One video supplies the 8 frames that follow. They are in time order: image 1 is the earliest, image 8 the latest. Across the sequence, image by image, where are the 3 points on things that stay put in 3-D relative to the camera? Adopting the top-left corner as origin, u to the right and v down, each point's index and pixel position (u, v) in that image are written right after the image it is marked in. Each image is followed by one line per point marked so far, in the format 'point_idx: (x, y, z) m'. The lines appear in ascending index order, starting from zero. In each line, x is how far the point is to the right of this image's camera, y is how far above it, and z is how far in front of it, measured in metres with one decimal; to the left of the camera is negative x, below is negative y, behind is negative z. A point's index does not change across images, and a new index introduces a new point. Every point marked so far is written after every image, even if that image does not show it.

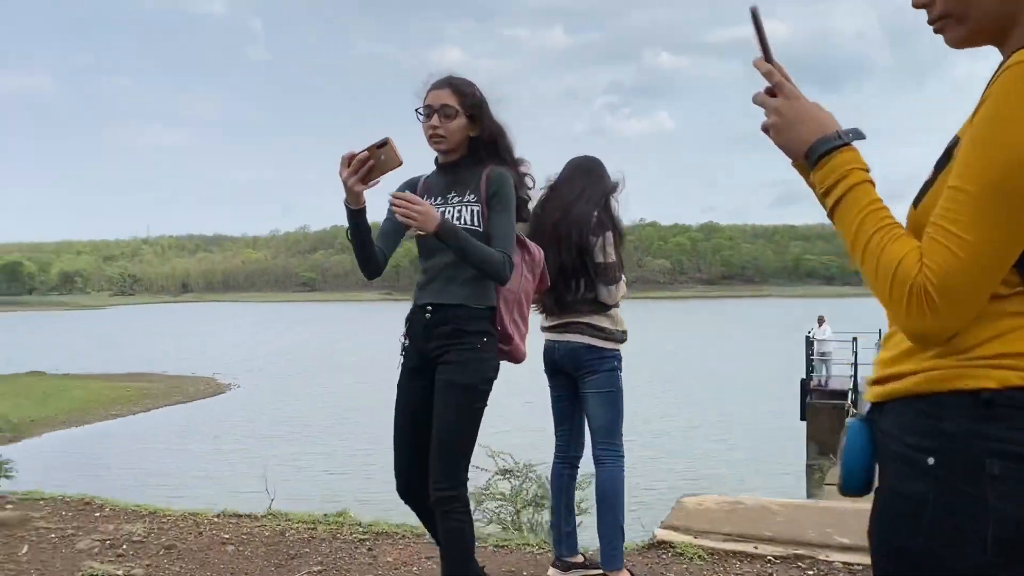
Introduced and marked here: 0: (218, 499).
0: (-5.8, -4.0, +16.5) m
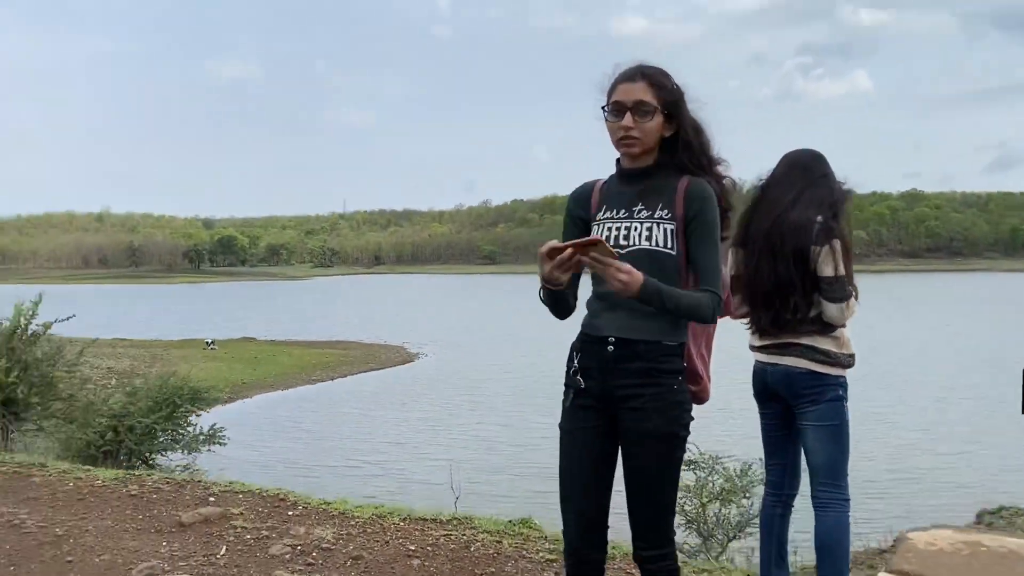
0: (-2.2, -3.6, +17.2) m
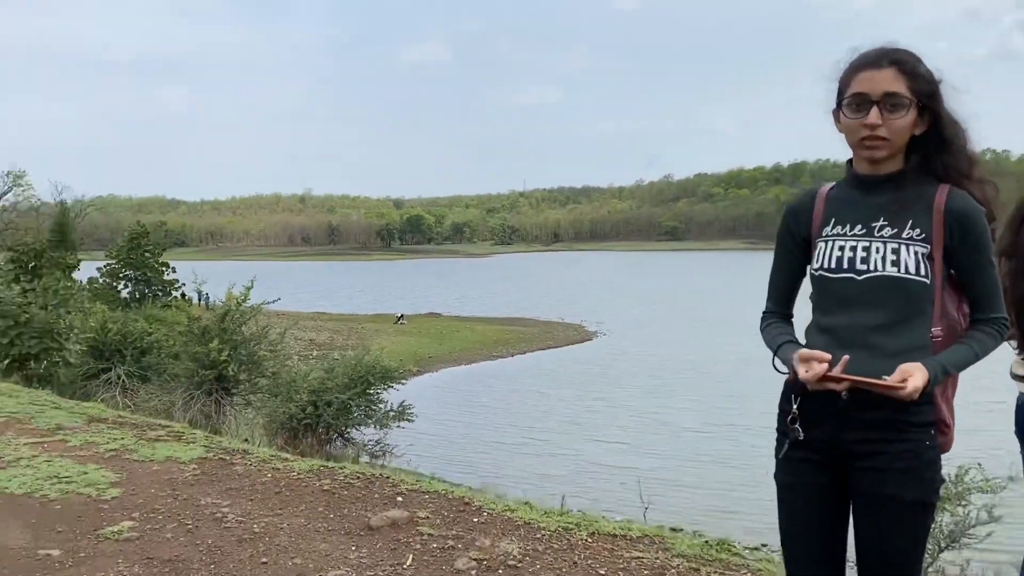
0: (+1.4, -3.2, +17.1) m
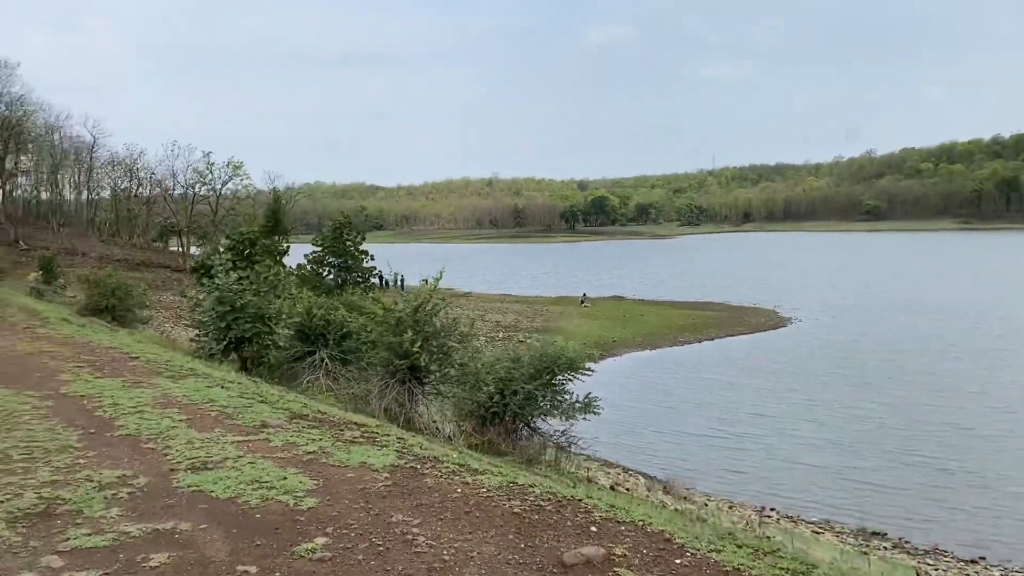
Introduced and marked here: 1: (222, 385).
0: (+5.0, -3.0, +16.2) m
1: (-2.4, -0.8, +7.2) m
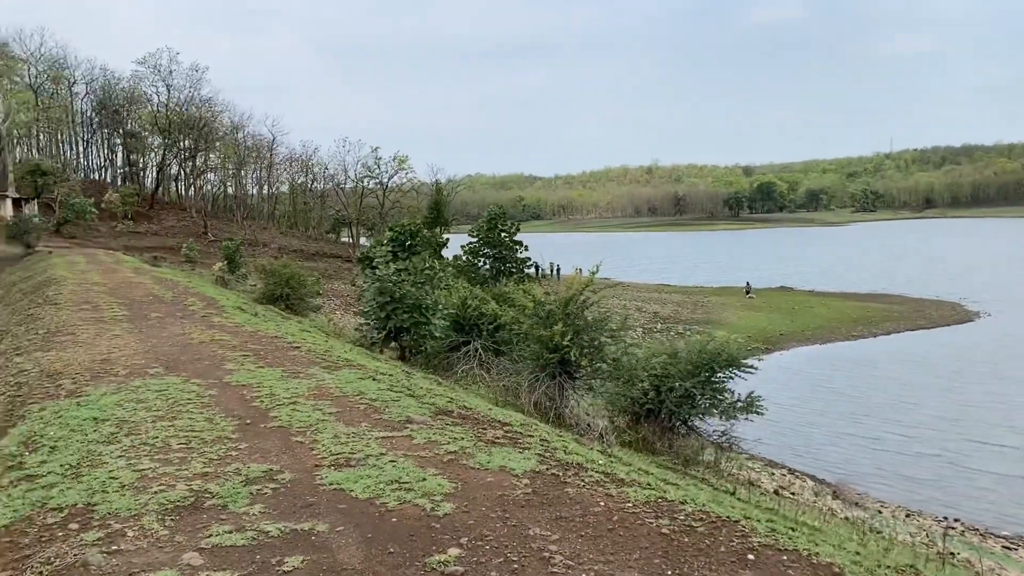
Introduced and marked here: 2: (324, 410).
0: (+7.7, -2.9, +14.8) m
1: (-1.2, -0.8, +7.3) m
2: (-1.2, -0.8, +5.7) m
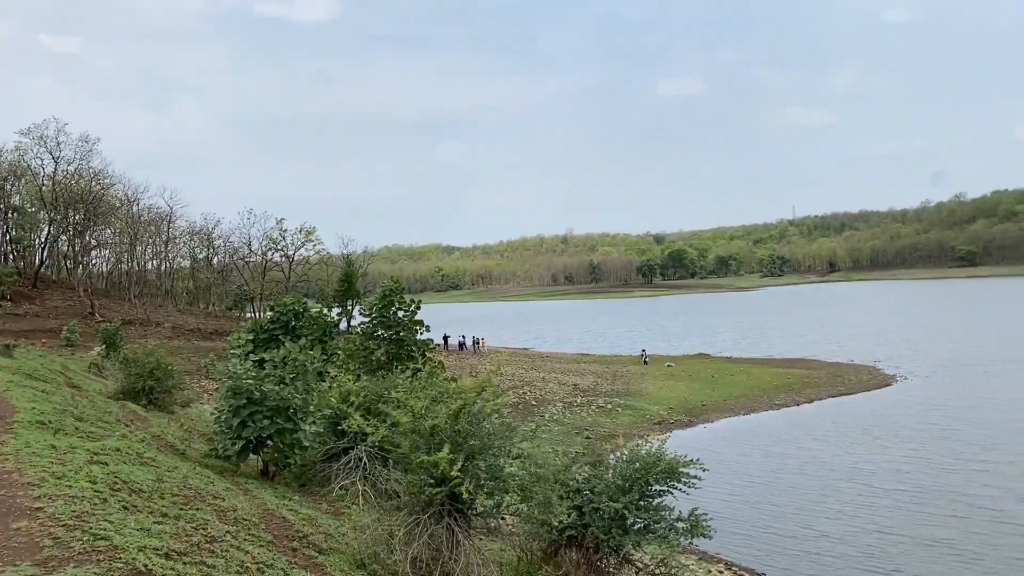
0: (+6.2, -4.1, +12.6) m
1: (-2.0, -1.5, +4.5) m
2: (-2.0, -1.4, +2.9) m
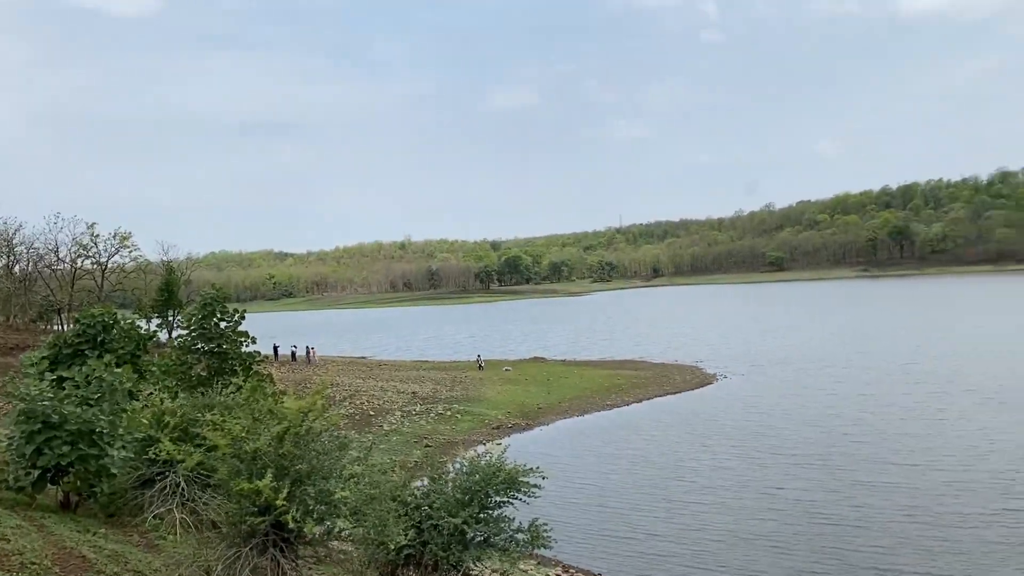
0: (+3.8, -4.1, +13.1) m
1: (-2.8, -1.6, +3.6) m
2: (-2.4, -1.5, +2.1) m
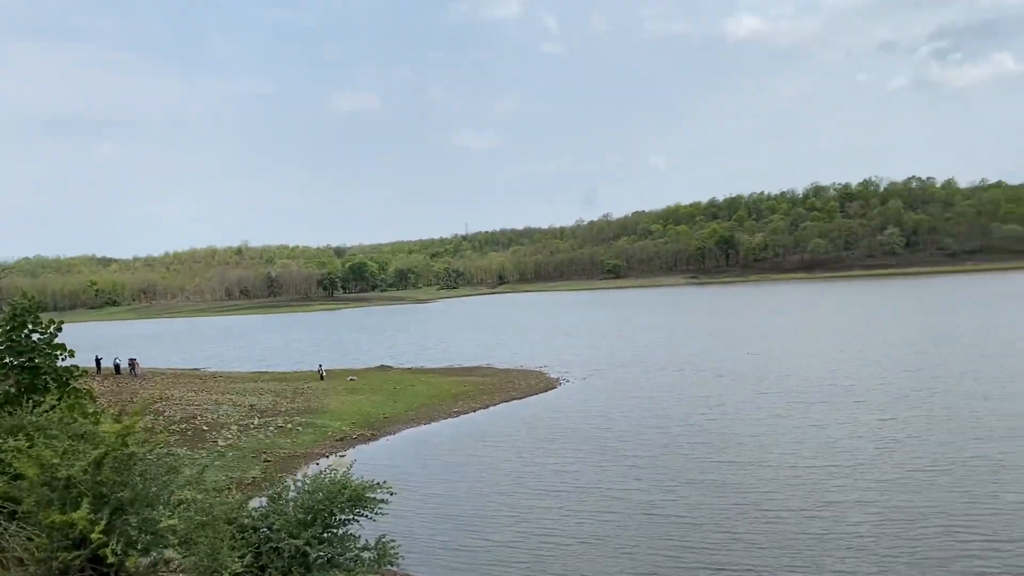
0: (+1.4, -4.2, +13.3) m
1: (-3.4, -1.6, +2.9) m
2: (-2.7, -1.5, +1.4) m
